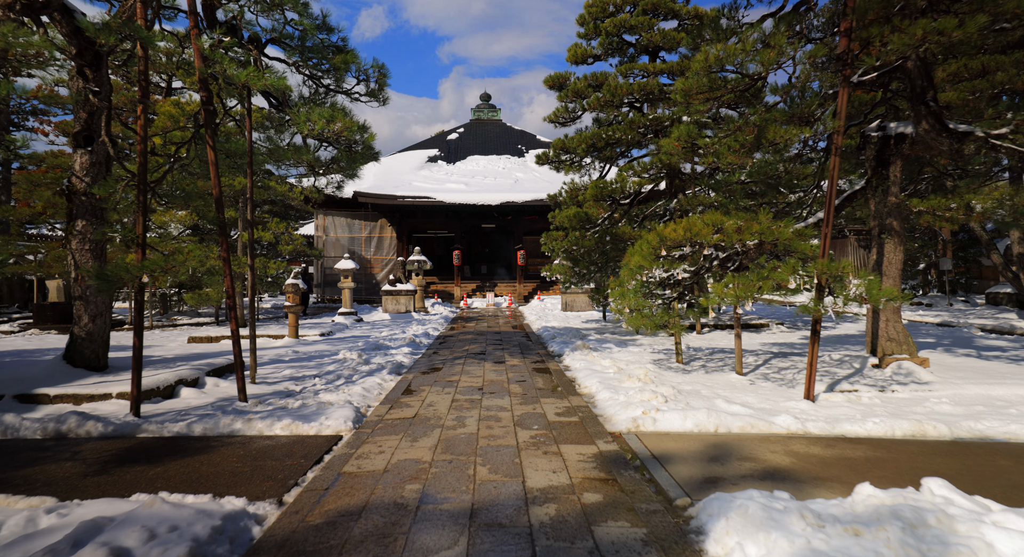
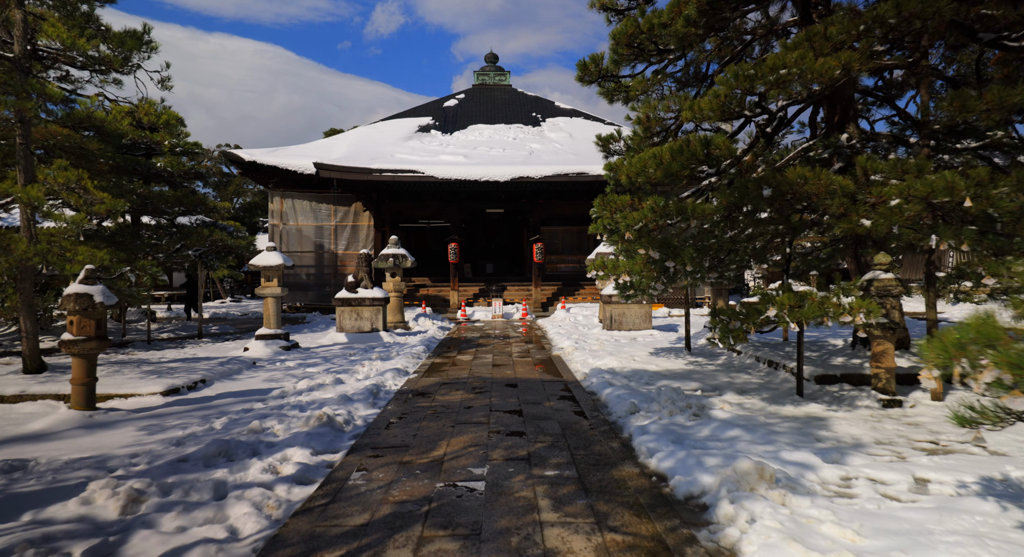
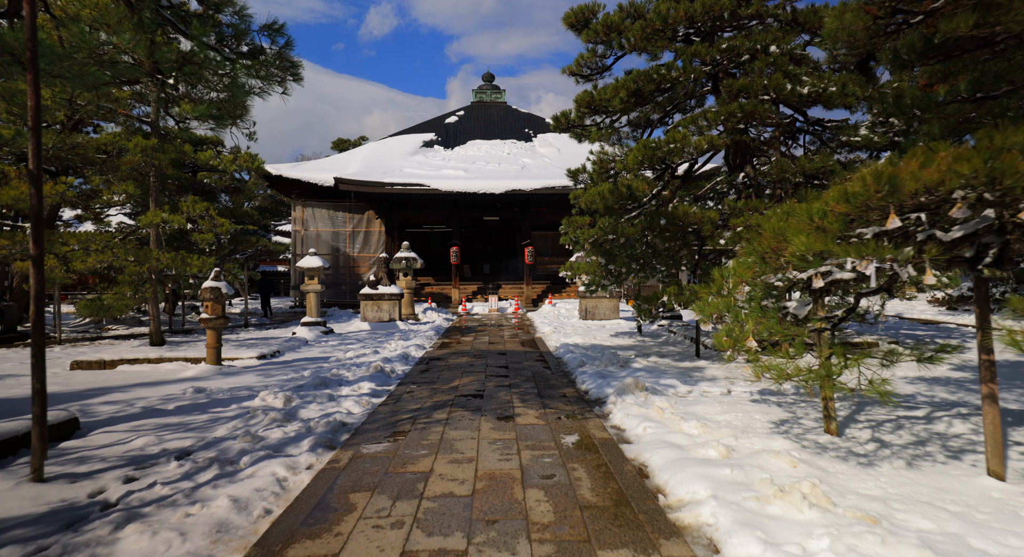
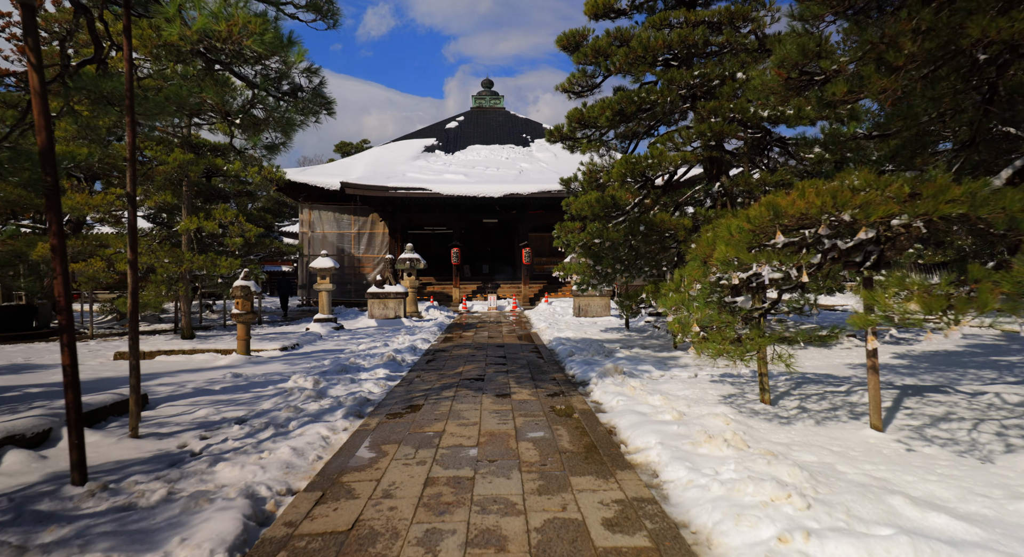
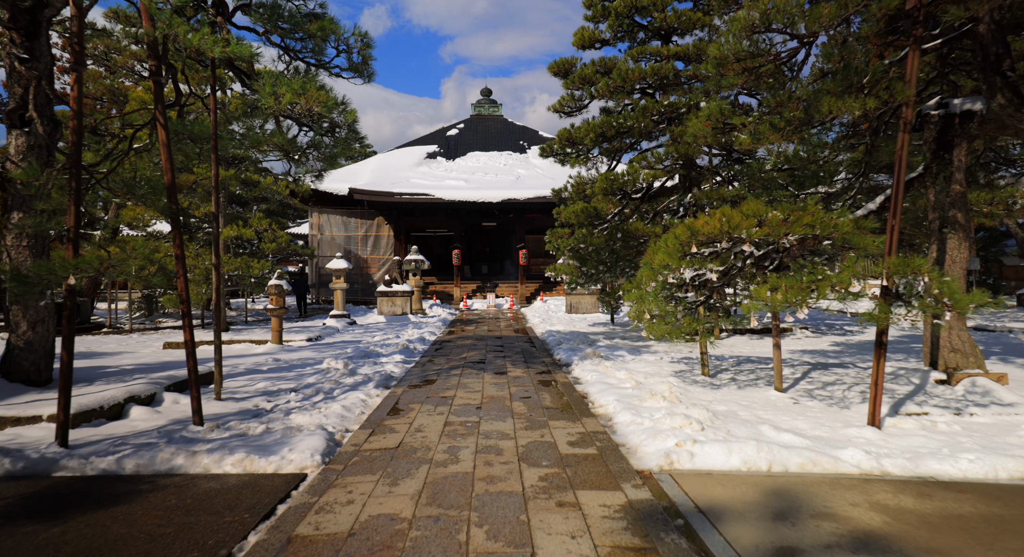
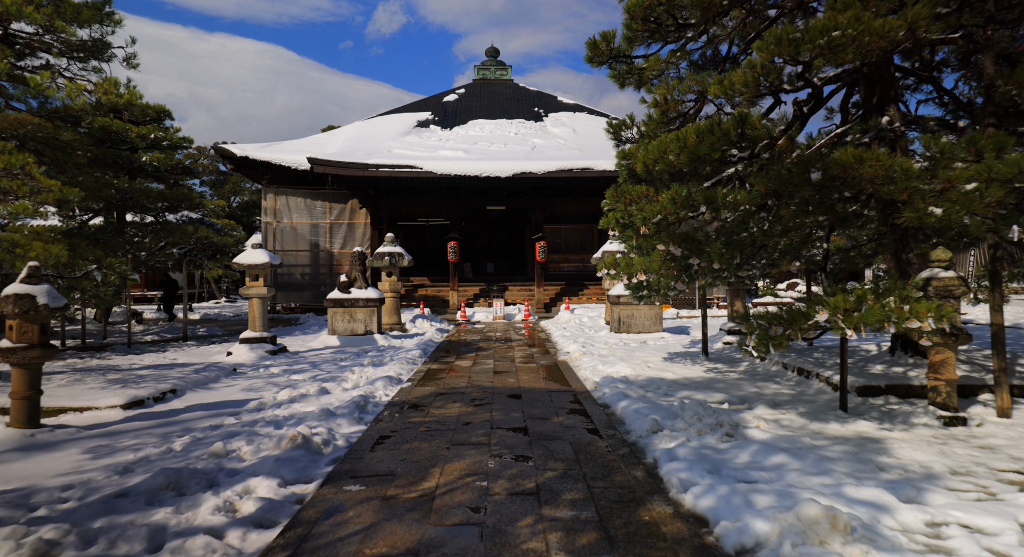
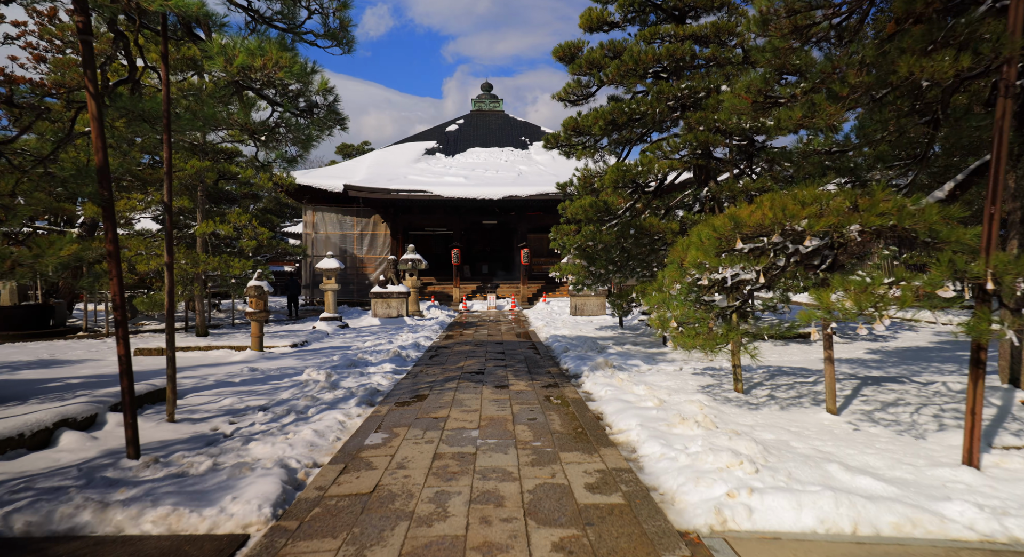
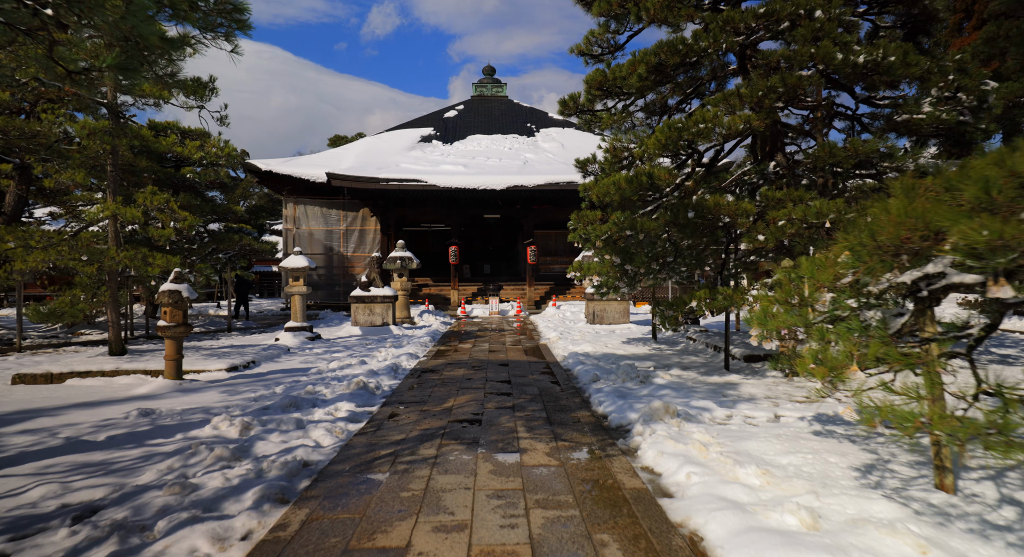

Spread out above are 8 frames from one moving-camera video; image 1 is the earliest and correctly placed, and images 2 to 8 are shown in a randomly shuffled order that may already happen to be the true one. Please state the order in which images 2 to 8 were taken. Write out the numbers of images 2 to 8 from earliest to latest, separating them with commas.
5, 7, 4, 3, 8, 2, 6
